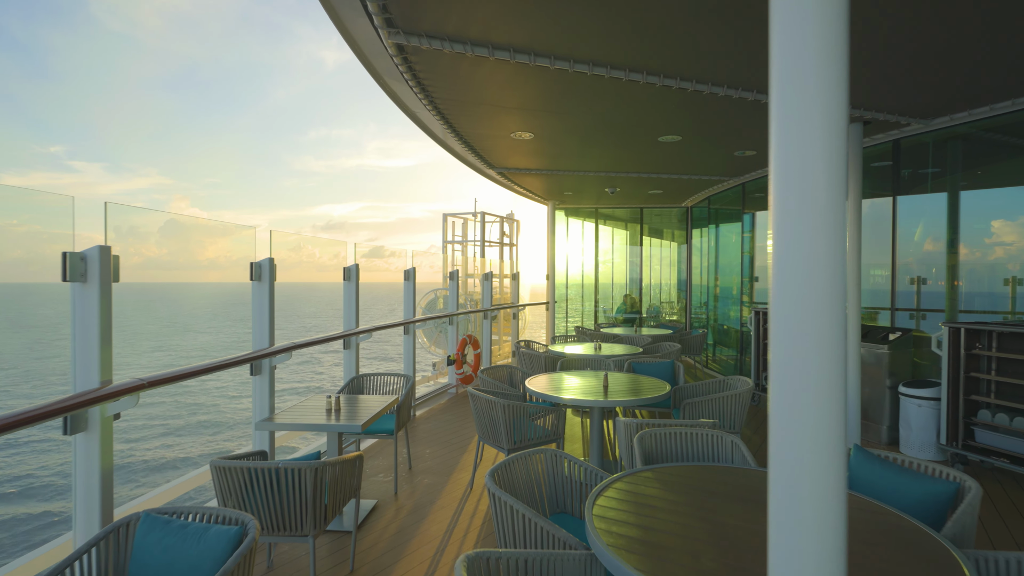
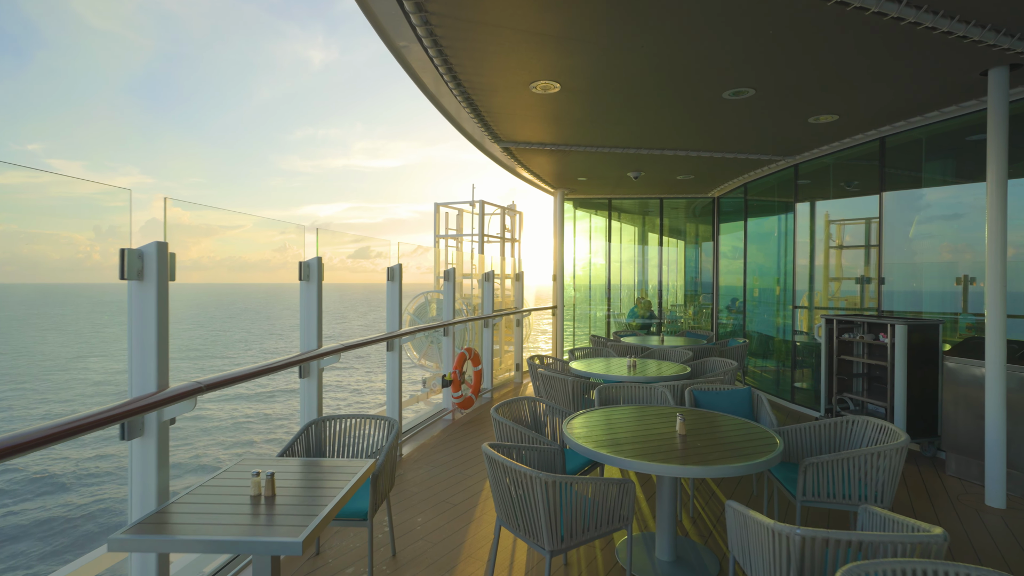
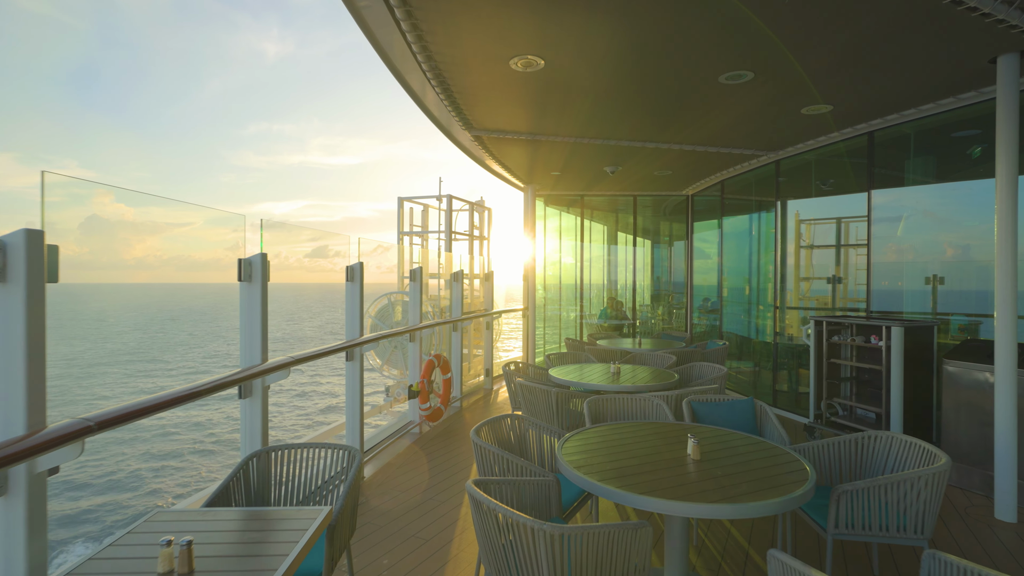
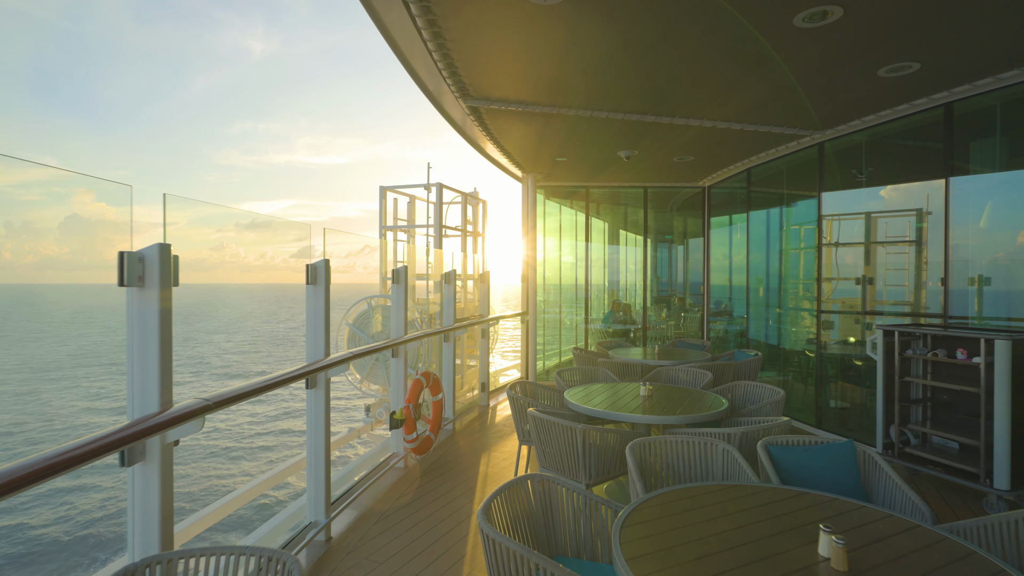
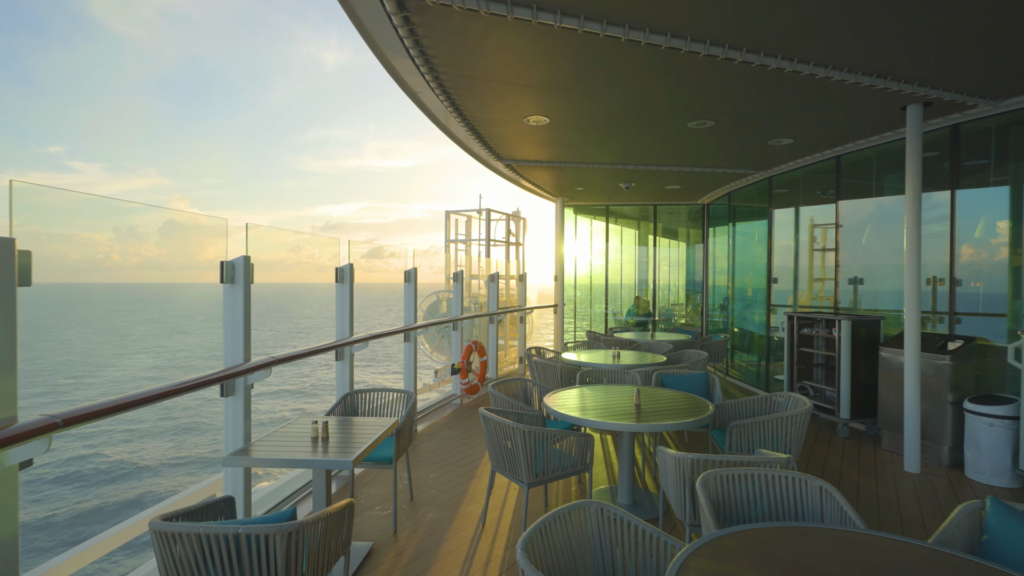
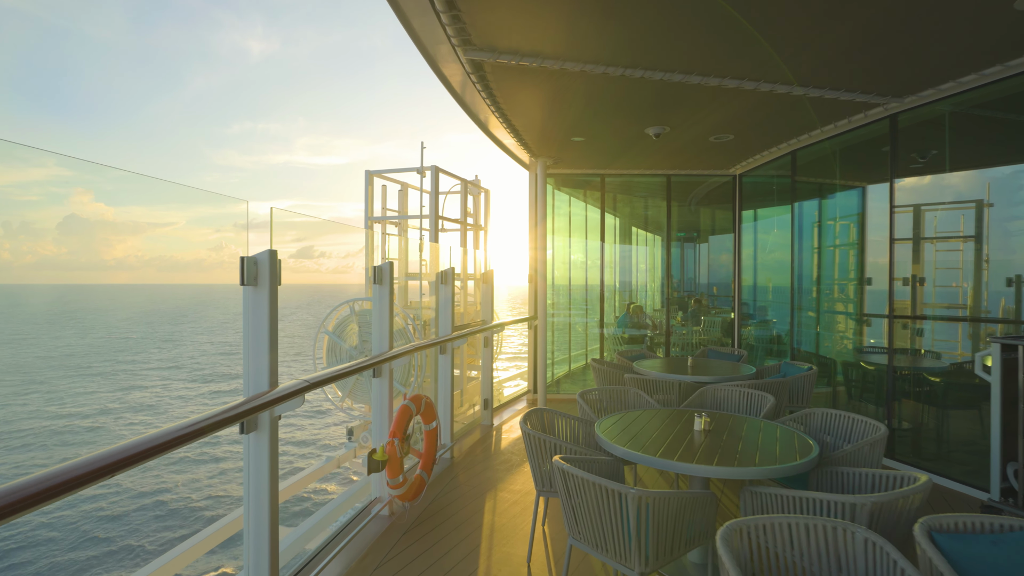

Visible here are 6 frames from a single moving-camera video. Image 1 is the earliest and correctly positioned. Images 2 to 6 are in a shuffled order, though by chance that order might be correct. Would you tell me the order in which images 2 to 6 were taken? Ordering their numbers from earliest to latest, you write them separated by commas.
5, 2, 3, 4, 6
